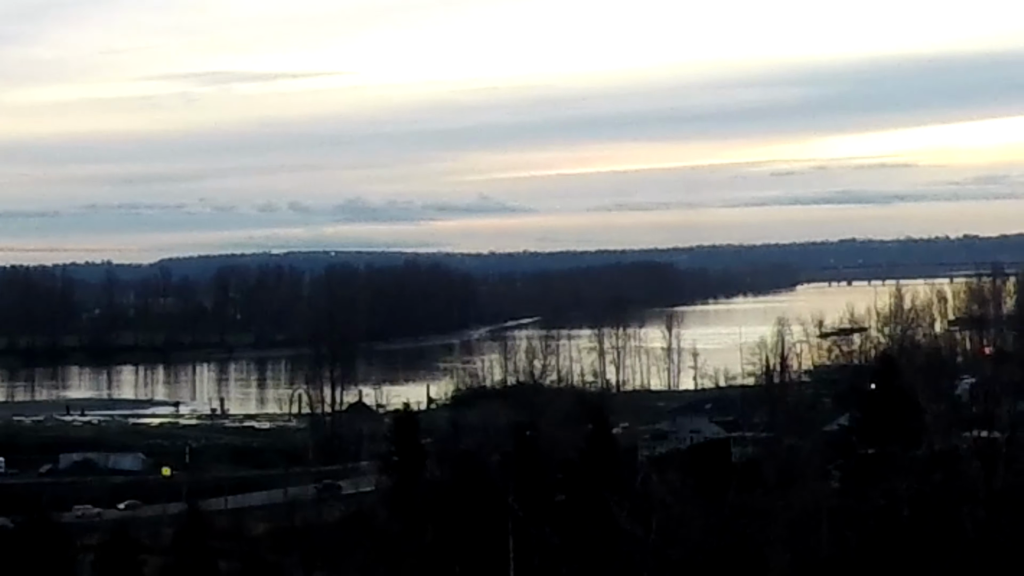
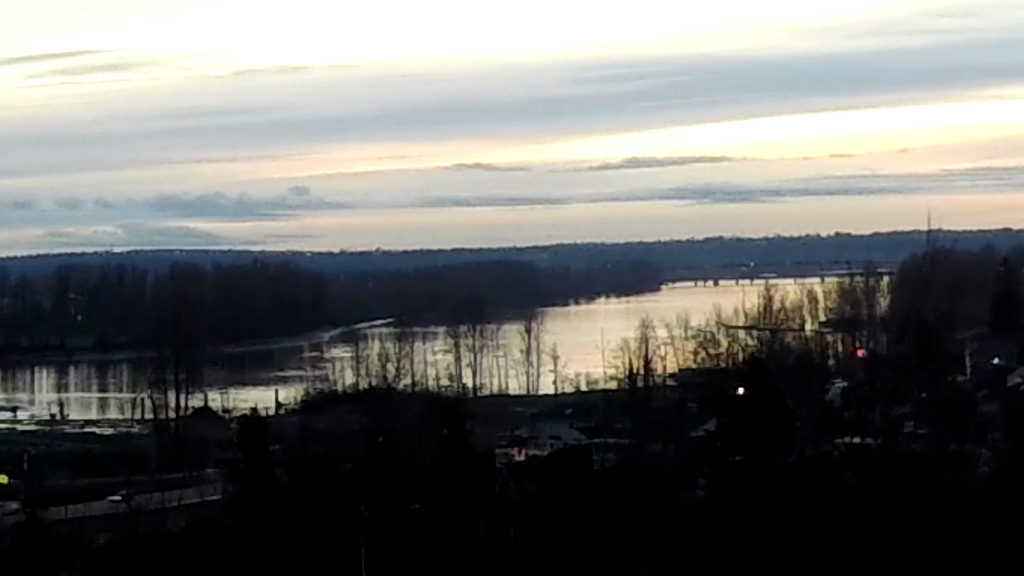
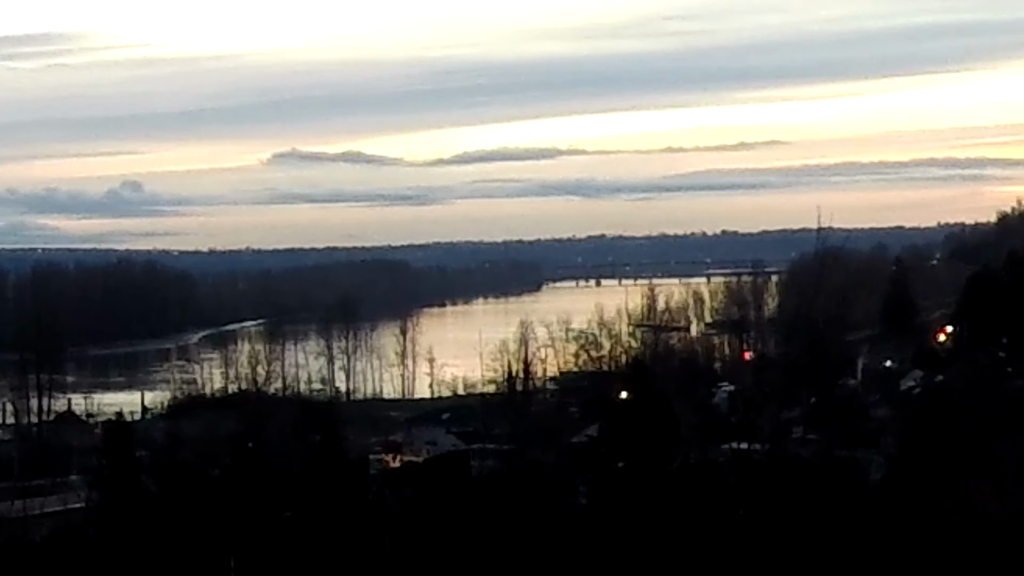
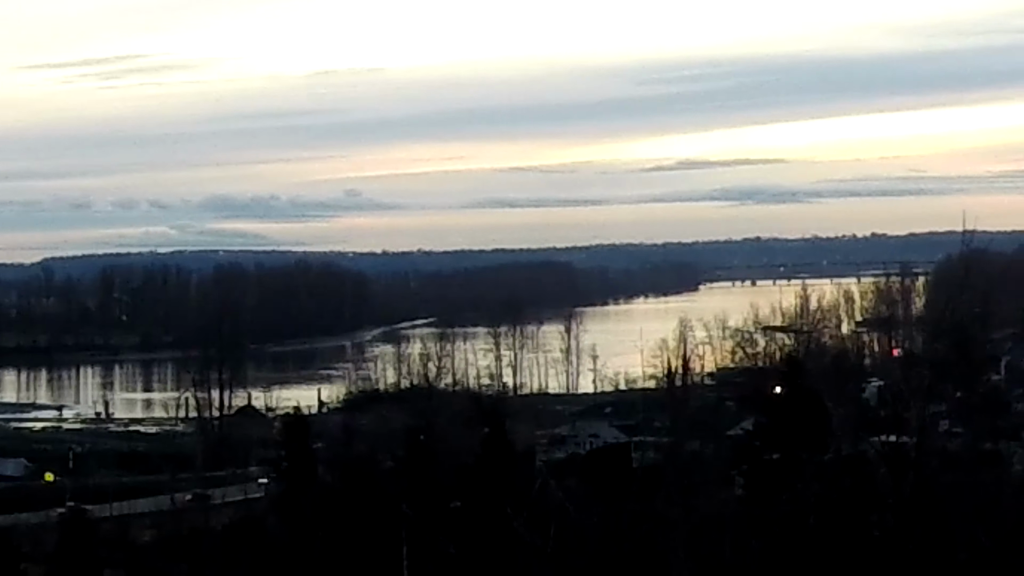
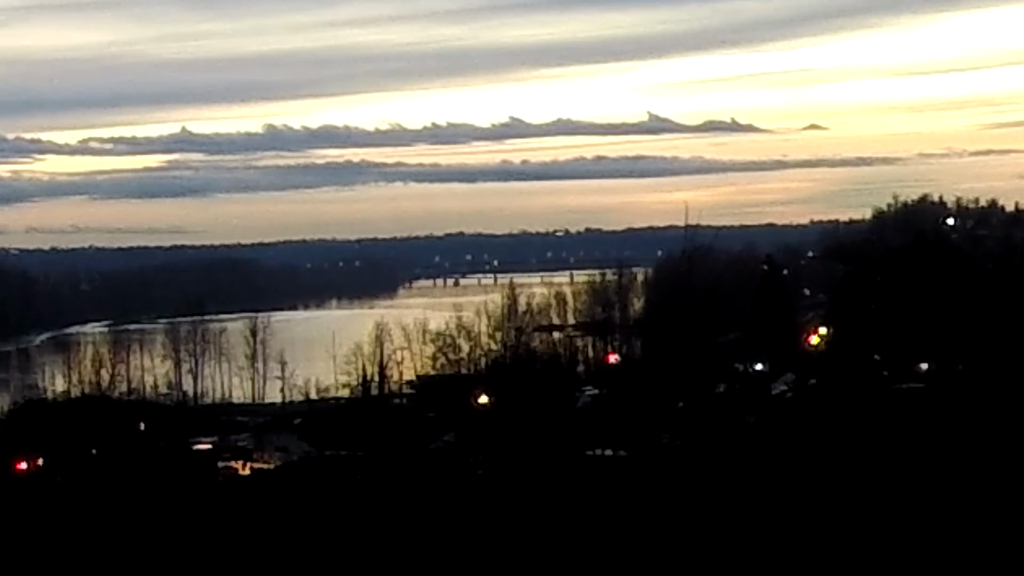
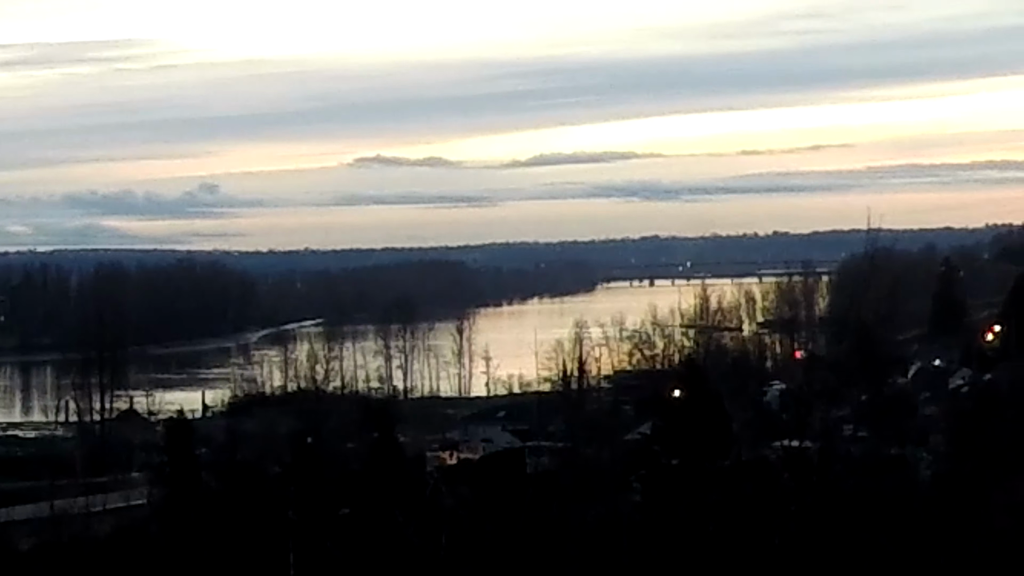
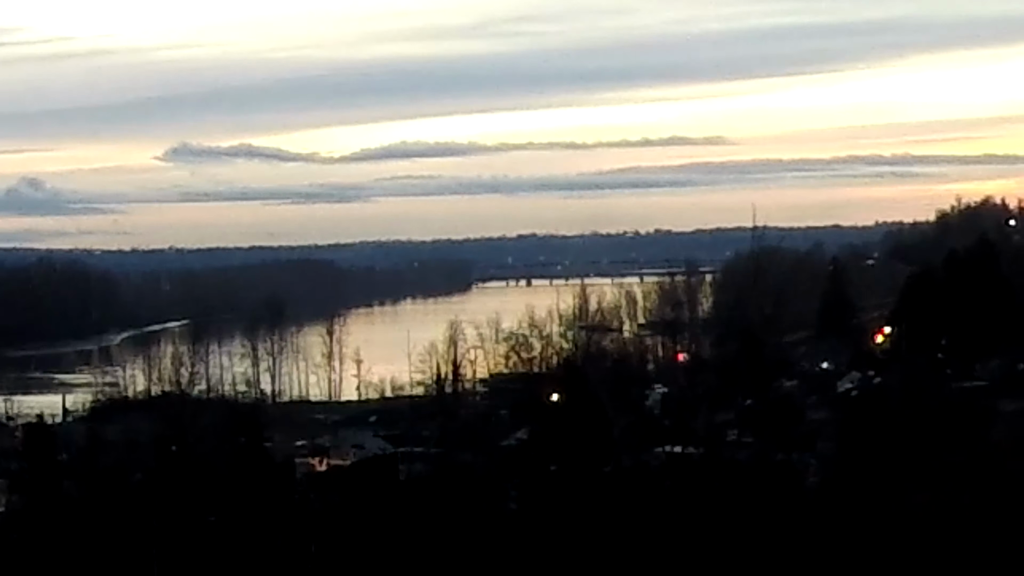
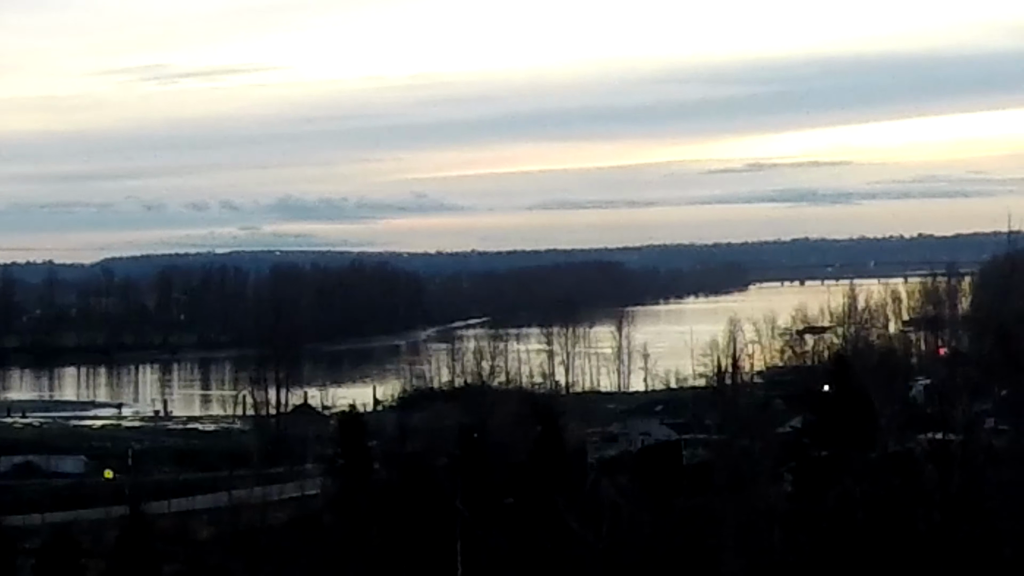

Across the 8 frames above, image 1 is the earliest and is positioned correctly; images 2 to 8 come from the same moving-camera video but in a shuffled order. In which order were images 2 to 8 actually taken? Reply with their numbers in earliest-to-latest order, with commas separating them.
8, 4, 2, 6, 3, 7, 5
